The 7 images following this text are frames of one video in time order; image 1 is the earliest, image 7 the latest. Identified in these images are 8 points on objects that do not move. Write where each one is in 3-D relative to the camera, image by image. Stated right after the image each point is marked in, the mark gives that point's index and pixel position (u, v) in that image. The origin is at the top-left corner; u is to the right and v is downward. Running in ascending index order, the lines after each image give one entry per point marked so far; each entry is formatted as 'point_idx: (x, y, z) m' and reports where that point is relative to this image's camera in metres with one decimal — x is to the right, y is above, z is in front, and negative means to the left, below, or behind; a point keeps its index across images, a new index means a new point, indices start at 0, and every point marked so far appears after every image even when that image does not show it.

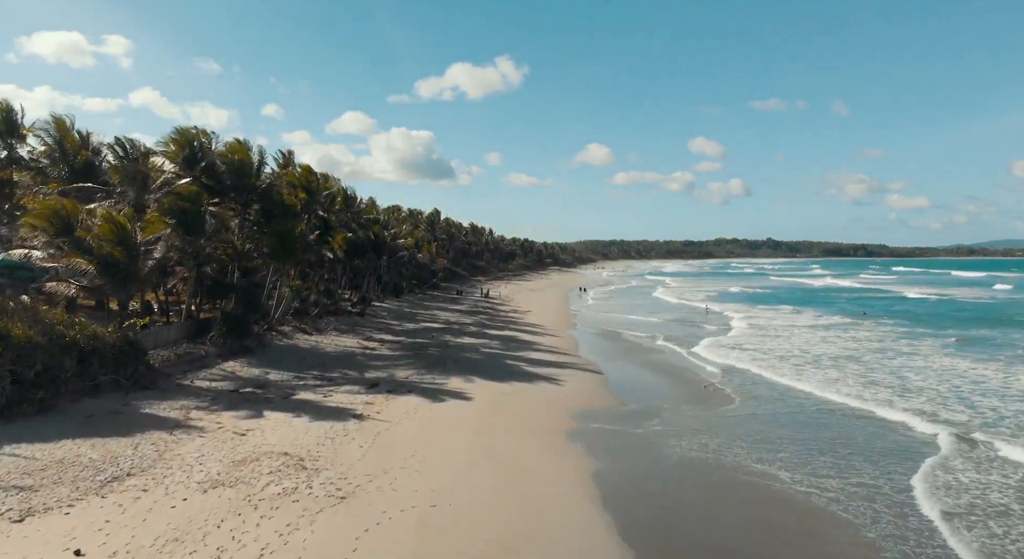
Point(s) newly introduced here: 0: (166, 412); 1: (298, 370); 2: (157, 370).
0: (-6.7, -2.6, +12.4) m
1: (-5.7, -2.4, +17.0) m
2: (-8.3, -2.1, +15.0) m
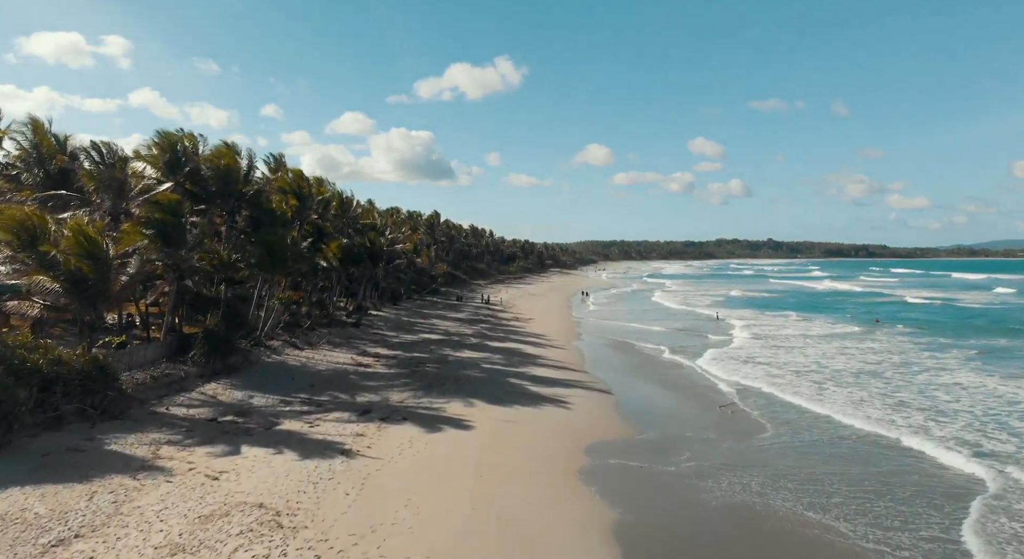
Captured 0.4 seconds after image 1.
0: (-6.6, -2.9, +11.2) m
1: (-5.6, -2.8, +15.8) m
2: (-8.2, -2.5, +13.8) m
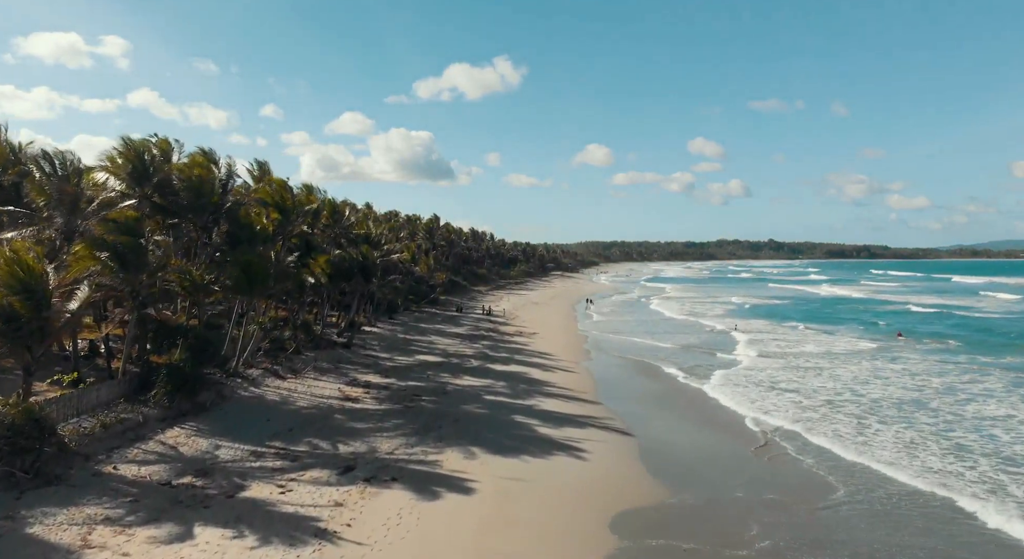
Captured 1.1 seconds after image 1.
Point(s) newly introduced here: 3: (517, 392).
0: (-6.4, -3.6, +9.1) m
1: (-5.4, -3.4, +13.7) m
2: (-8.1, -3.1, +11.7) m
3: (+0.1, -3.4, +19.6) m
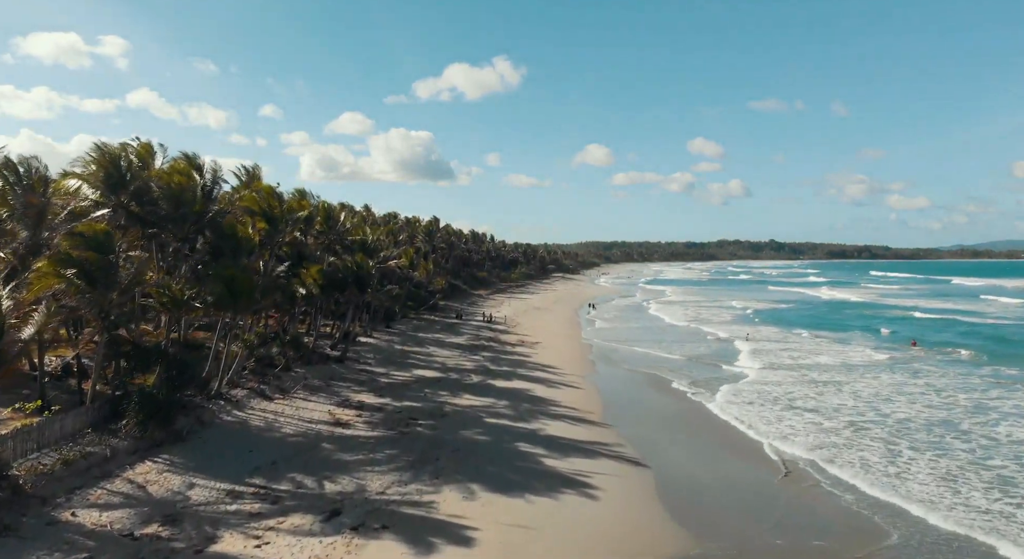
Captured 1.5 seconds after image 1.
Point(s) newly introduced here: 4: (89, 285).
0: (-6.4, -4.0, +7.9) m
1: (-5.3, -3.8, +12.5) m
2: (-8.0, -3.5, +10.5) m
3: (+0.2, -3.8, +18.3) m
4: (-8.6, -0.1, +13.1) m
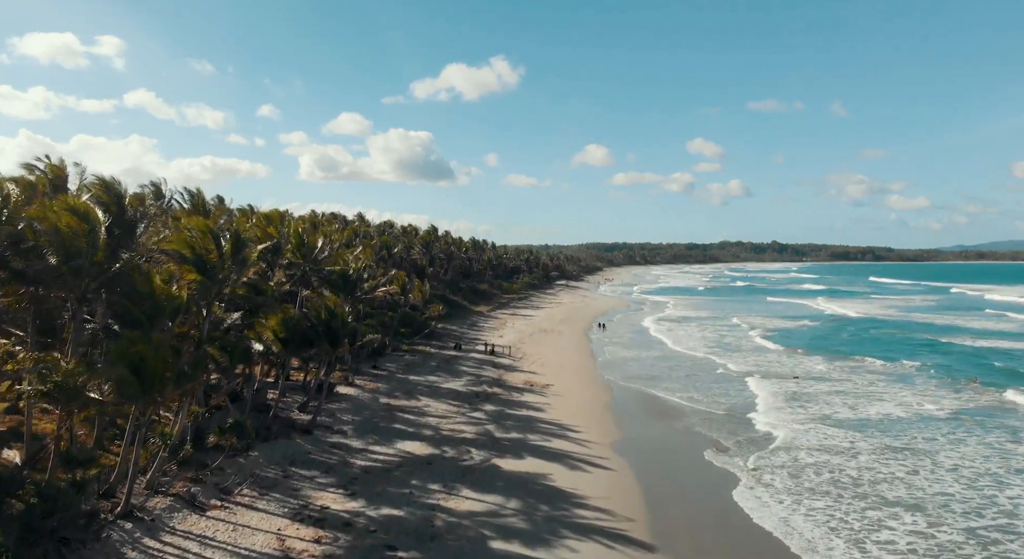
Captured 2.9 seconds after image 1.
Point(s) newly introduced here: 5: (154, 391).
0: (-6.1, -5.4, +3.4) m
1: (-5.0, -5.3, +8.0) m
2: (-7.7, -5.0, +6.0) m
3: (+0.5, -5.3, +13.8) m
4: (-8.4, -1.6, +8.6) m
5: (-6.8, -2.1, +12.2) m
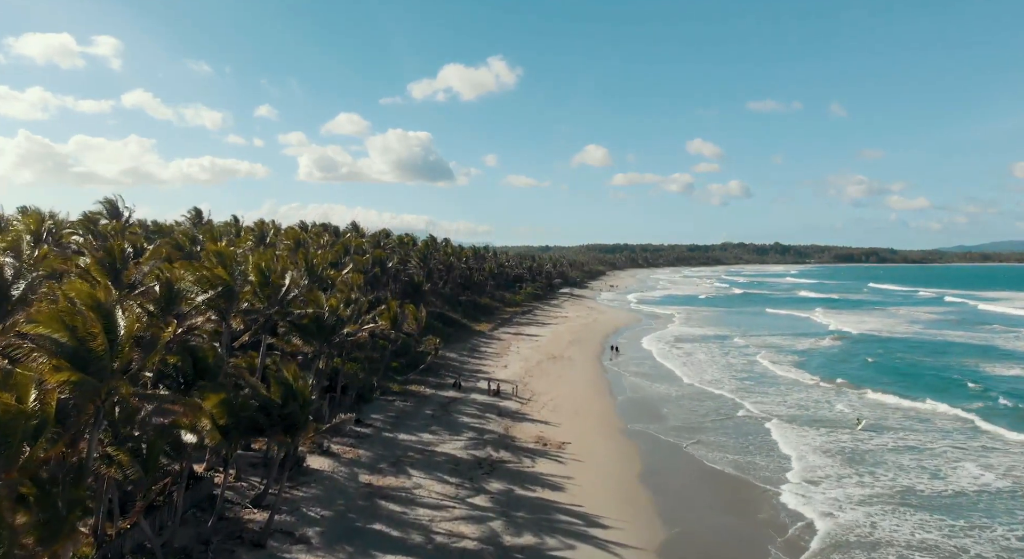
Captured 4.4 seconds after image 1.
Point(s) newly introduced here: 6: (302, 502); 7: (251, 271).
0: (-5.7, -6.9, -1.0) m
1: (-4.7, -6.7, +3.5) m
2: (-7.3, -6.5, +1.5) m
3: (+0.8, -6.7, +9.4) m
4: (-8.0, -3.0, +4.2) m
5: (-6.4, -3.6, +7.8) m
6: (-5.4, -5.9, +16.8) m
7: (-7.9, +0.2, +19.4) m
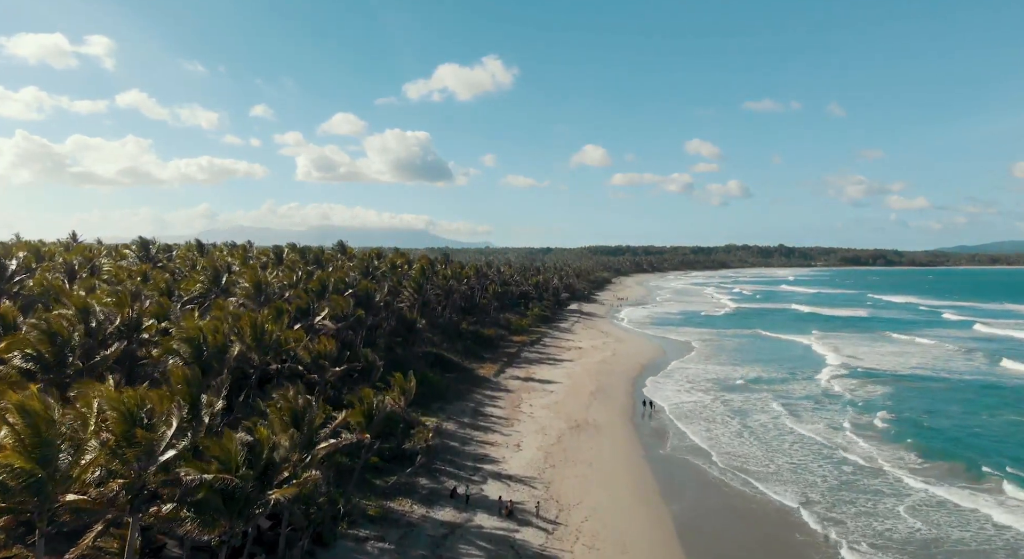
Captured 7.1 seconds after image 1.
0: (-4.9, -9.7, -9.3) m
1: (-3.9, -9.5, -4.7) m
2: (-6.6, -9.2, -6.7) m
3: (+1.6, -9.5, +1.1) m
4: (-7.3, -5.8, -4.1) m
5: (-5.7, -6.3, -0.5) m
6: (-4.7, -8.6, +8.5) m
7: (-7.2, -2.6, +11.1) m
